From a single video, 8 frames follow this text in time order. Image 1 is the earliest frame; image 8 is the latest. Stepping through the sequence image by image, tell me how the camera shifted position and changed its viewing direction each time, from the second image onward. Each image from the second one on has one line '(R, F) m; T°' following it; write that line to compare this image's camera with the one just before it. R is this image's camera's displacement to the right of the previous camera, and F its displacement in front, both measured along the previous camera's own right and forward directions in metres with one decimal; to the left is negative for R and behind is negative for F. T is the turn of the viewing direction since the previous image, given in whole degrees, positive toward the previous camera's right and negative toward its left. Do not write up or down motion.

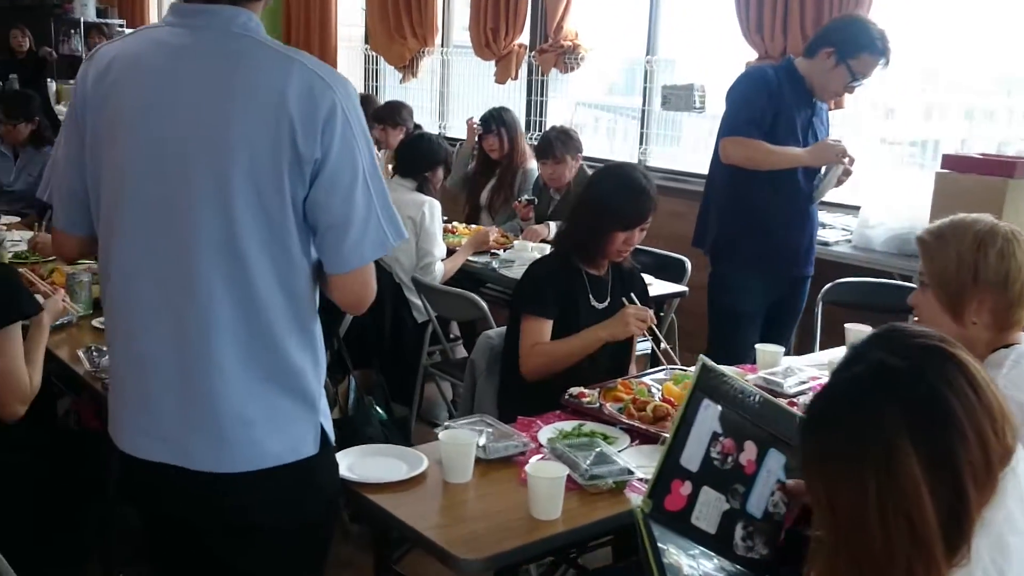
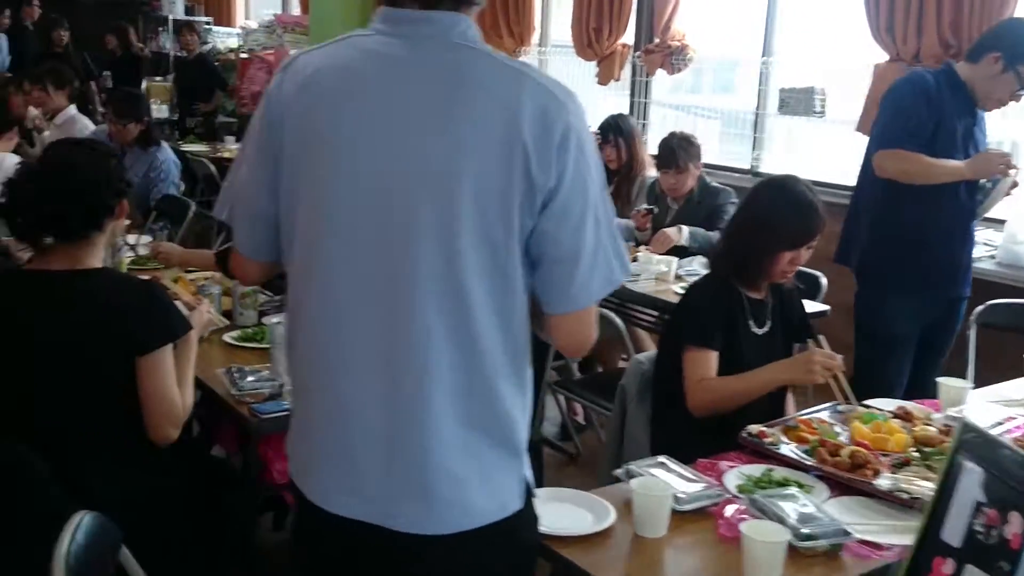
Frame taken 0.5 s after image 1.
(-0.2, +0.1) m; -4°
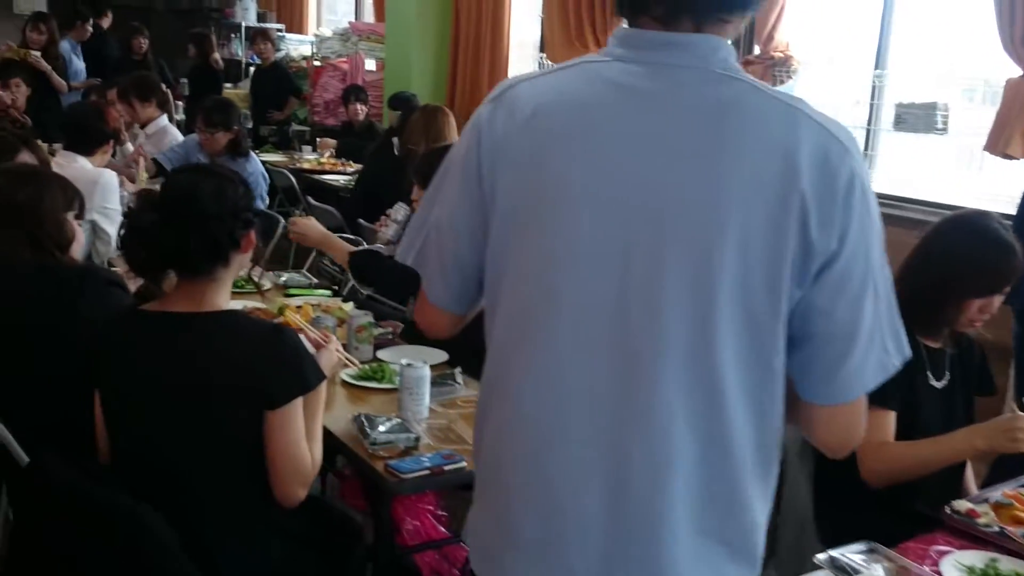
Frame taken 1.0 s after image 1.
(-0.2, +0.2) m; -3°
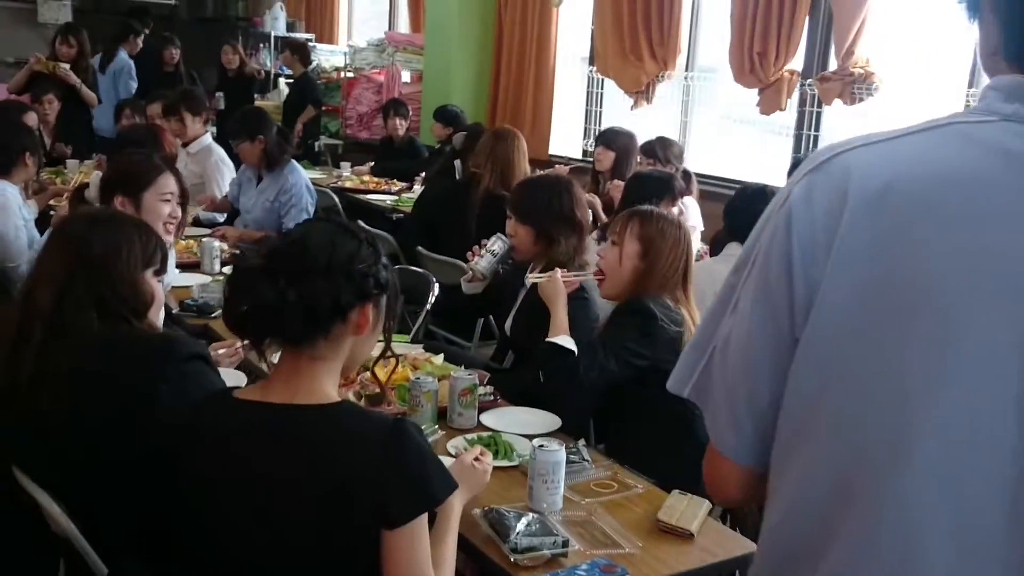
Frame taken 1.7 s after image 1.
(-0.2, +0.3) m; -1°
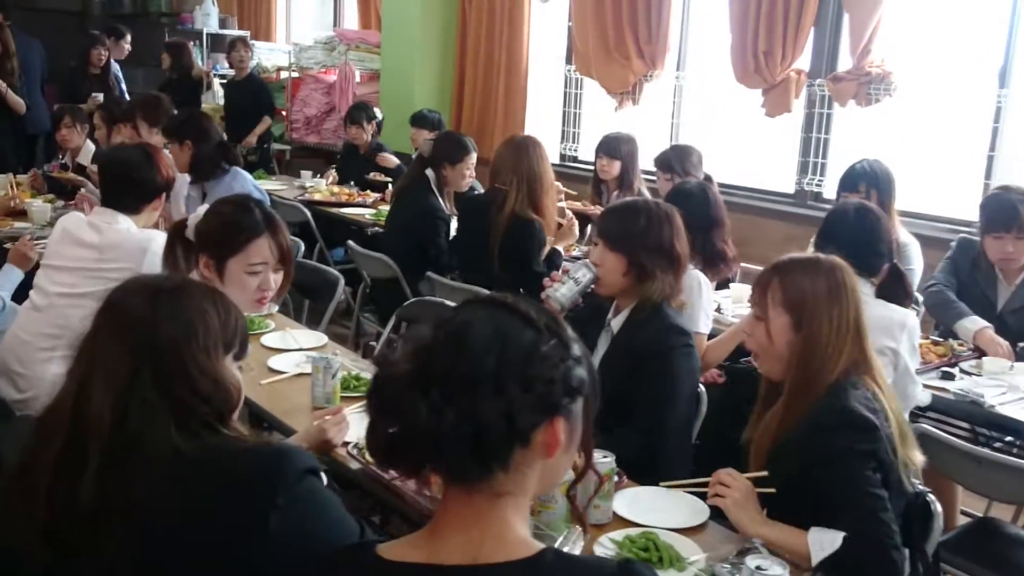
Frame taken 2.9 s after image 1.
(-0.4, +0.4) m; +5°
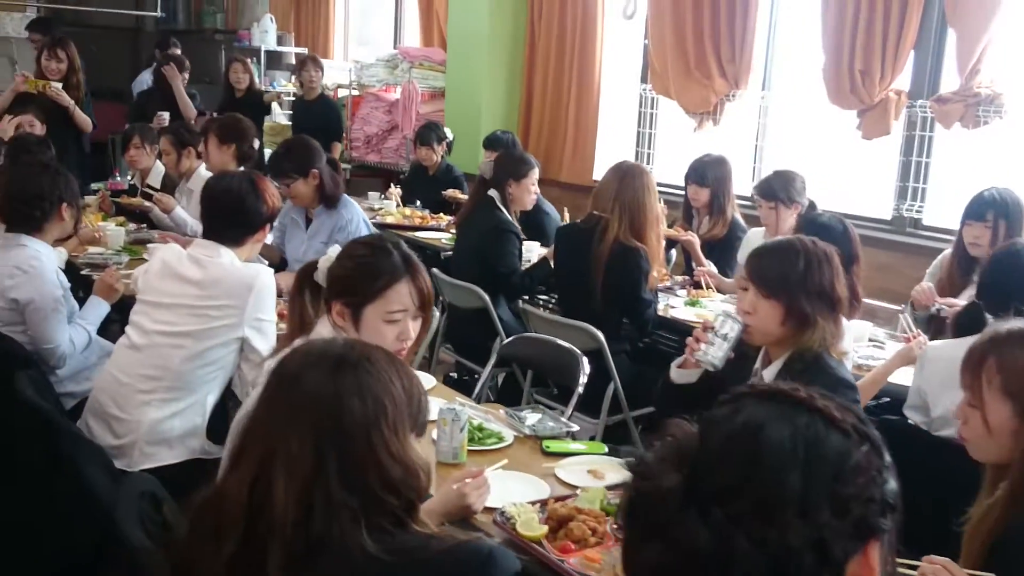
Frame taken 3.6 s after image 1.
(-0.2, +0.2) m; -2°
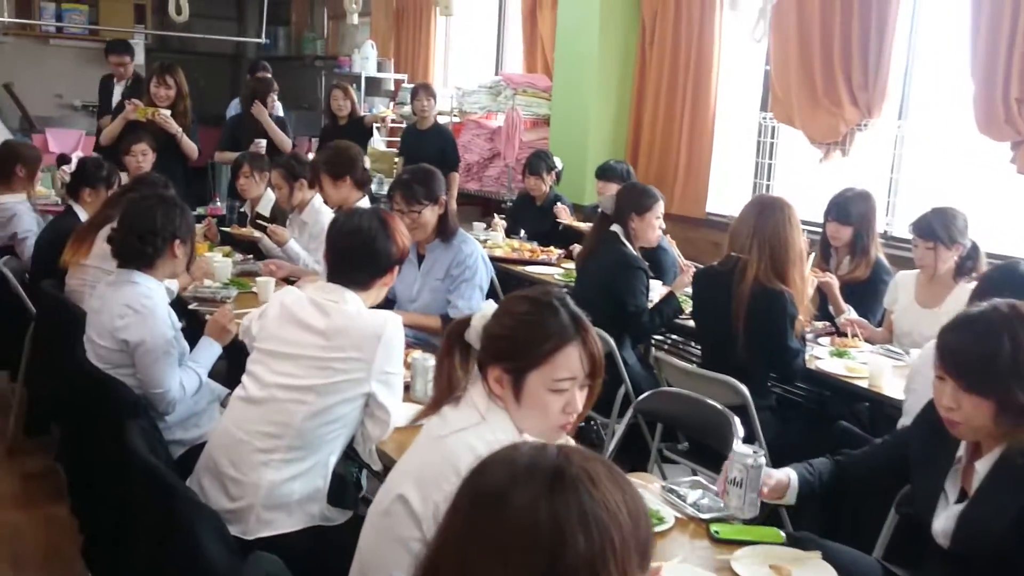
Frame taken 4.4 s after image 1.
(-0.2, +0.2) m; -5°
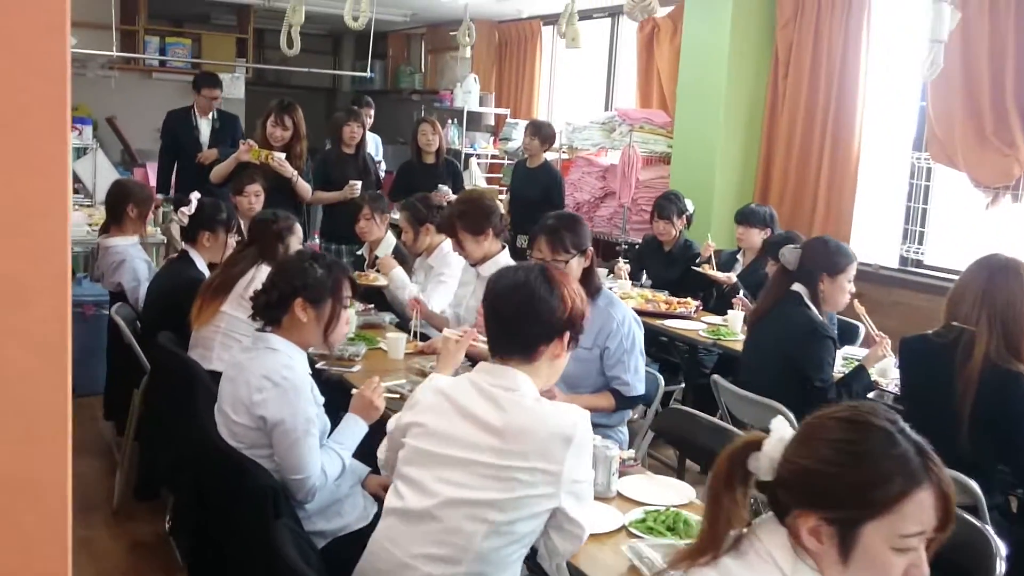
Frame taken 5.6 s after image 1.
(-0.3, +0.4) m; -4°
